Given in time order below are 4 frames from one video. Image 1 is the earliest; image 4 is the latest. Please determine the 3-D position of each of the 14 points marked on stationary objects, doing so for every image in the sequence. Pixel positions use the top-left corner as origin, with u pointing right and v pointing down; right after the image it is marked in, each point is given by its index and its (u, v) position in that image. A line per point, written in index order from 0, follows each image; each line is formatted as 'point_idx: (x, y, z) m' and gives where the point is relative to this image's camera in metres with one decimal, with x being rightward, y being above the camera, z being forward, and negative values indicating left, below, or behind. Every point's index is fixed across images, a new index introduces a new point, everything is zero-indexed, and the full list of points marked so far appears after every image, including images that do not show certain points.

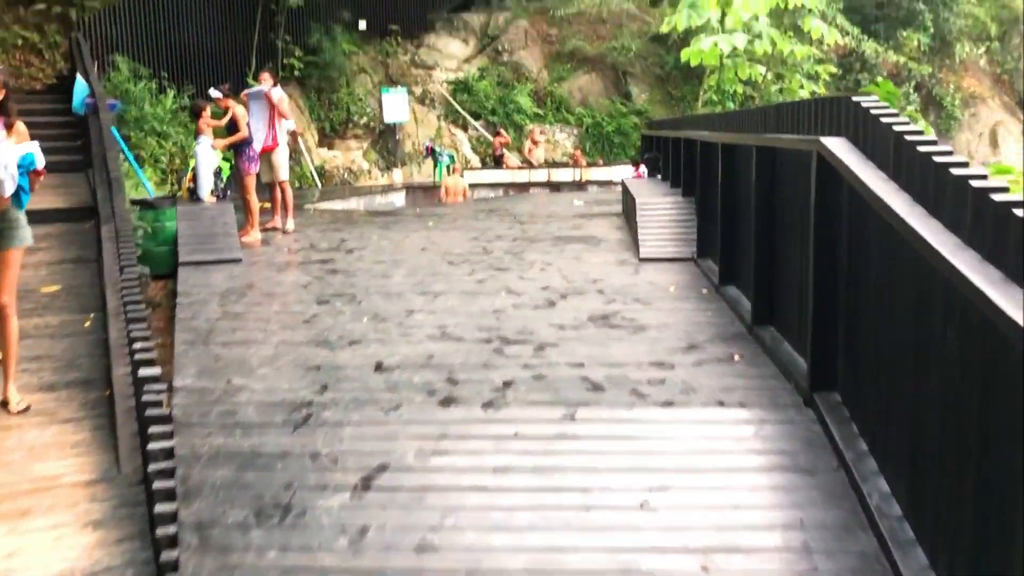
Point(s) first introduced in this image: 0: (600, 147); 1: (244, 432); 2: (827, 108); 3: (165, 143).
0: (+1.8, +2.9, +19.0) m
1: (-0.8, -0.5, +2.9) m
2: (+1.0, +0.6, +3.0) m
3: (-4.9, +2.1, +13.2) m
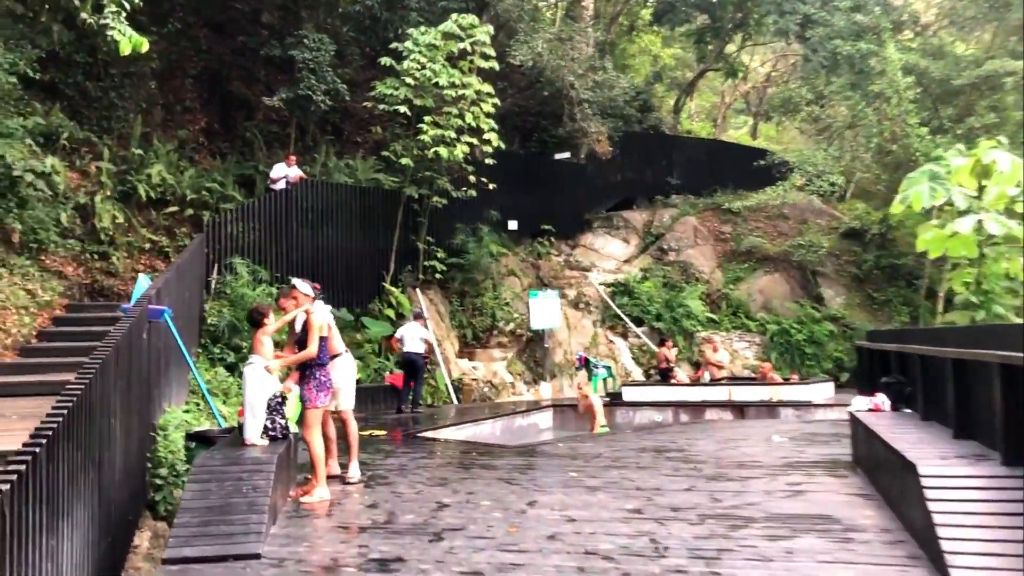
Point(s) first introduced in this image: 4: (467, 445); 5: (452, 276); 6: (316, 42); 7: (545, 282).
0: (+4.8, -1.2, +16.1) m
1: (-0.7, -1.0, +0.3) m
2: (+1.2, 0.0, +0.3) m
3: (-2.9, -0.8, +11.4) m
4: (-0.4, -1.4, +7.9) m
5: (-1.0, +0.2, +15.2) m
6: (-3.2, +4.0, +15.0) m
7: (+0.6, +0.1, +16.5) m
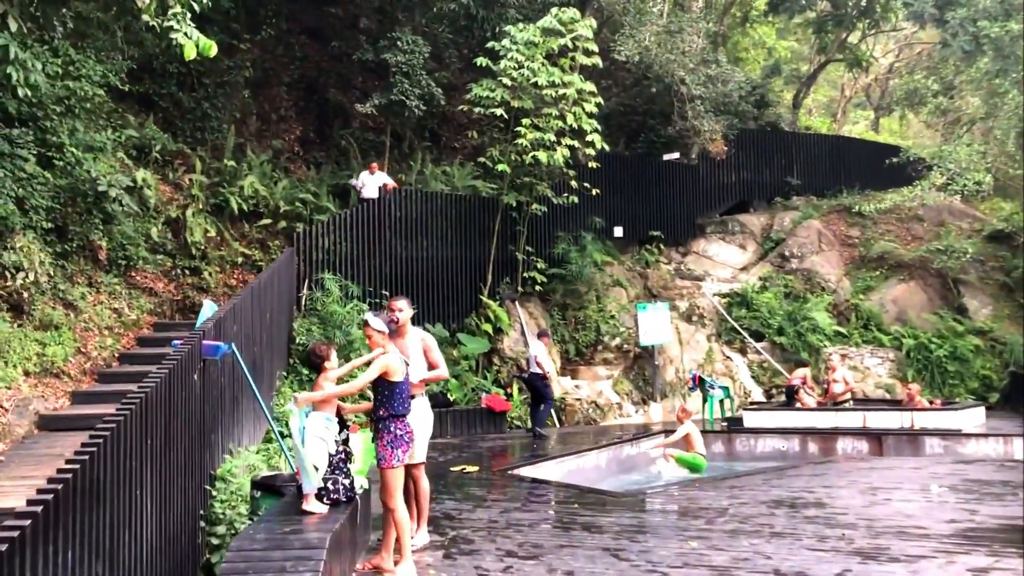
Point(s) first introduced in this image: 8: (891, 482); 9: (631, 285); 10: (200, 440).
0: (+6.5, -1.4, +14.5) m
1: (-0.7, -1.2, -0.5) m
2: (+1.1, -0.2, -0.8) m
3: (-1.7, -1.0, +10.8) m
4: (+0.4, -1.5, +7.0) m
5: (+0.7, 0.0, +14.3) m
6: (-1.6, +3.8, +14.3) m
7: (+2.4, -0.1, +15.3) m
8: (+2.9, -1.5, +7.2) m
9: (+1.9, 0.0, +15.2) m
10: (-1.8, -0.9, +5.4) m
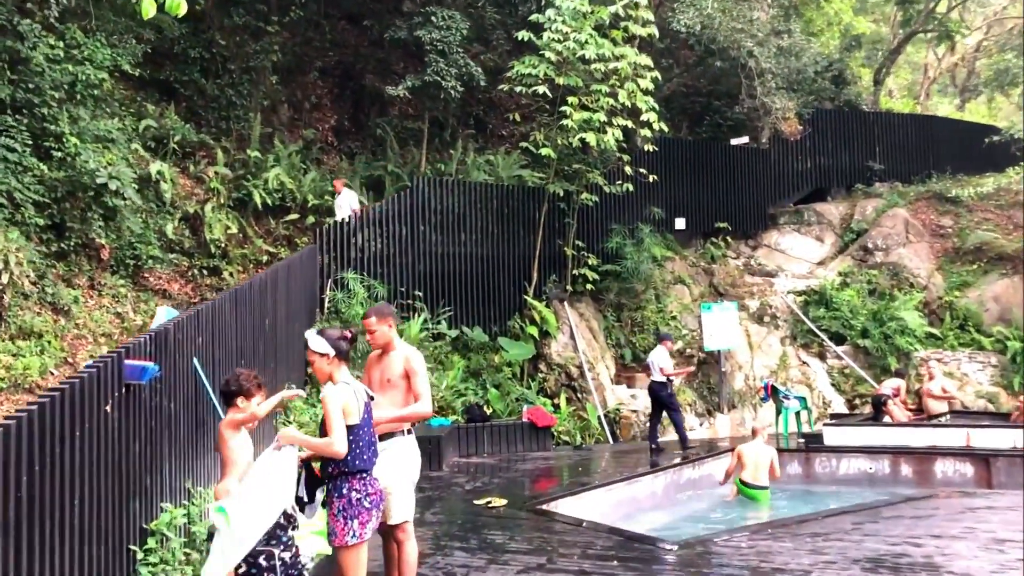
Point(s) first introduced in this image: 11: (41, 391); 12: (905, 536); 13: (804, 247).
0: (+7.2, -1.3, +12.7) m
1: (-1.1, -1.2, -1.7) m
2: (+0.7, -0.2, -2.1) m
3: (-1.2, -1.0, +9.6) m
4: (+0.6, -1.5, +5.7) m
5: (+1.4, 0.0, +13.0) m
6: (-0.9, +3.8, +13.1) m
7: (+3.1, 0.0, +13.9) m
8: (+3.1, -1.5, +5.7) m
9: (+2.7, +0.1, +13.7) m
10: (-1.7, -0.9, +4.2) m
11: (-3.8, -0.8, +7.5) m
12: (+2.4, -1.5, +5.7) m
13: (+4.8, +0.7, +15.2) m
